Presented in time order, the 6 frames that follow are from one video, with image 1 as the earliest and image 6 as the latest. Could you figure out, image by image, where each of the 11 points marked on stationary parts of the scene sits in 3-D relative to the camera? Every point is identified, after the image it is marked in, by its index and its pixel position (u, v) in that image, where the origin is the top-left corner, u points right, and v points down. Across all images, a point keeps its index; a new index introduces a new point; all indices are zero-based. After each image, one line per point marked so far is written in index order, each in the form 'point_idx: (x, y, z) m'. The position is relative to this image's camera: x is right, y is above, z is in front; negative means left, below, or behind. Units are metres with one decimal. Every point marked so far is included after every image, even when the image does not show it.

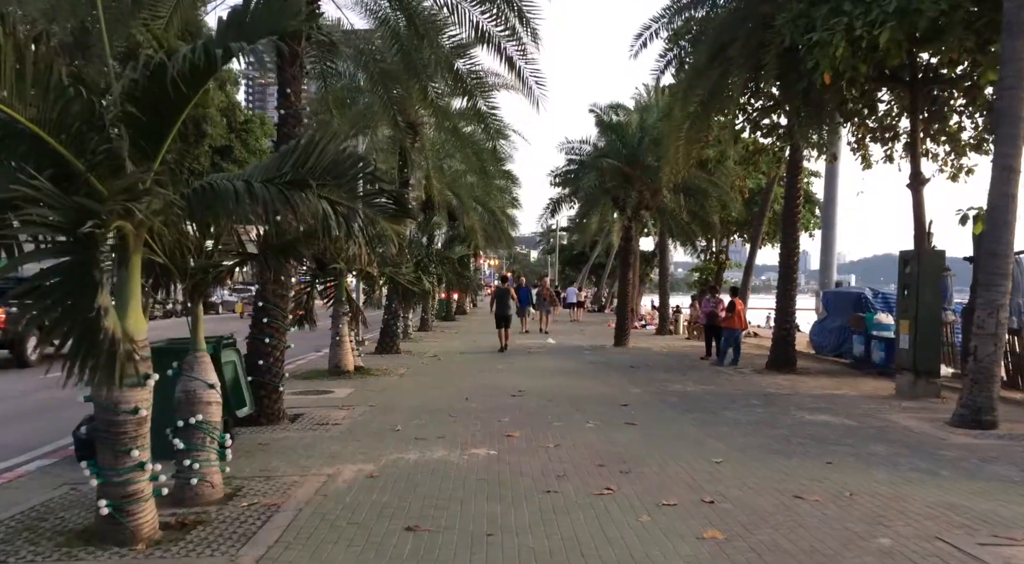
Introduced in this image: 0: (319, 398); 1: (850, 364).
0: (-2.8, -1.7, +11.8) m
1: (+7.1, -1.7, +17.0) m
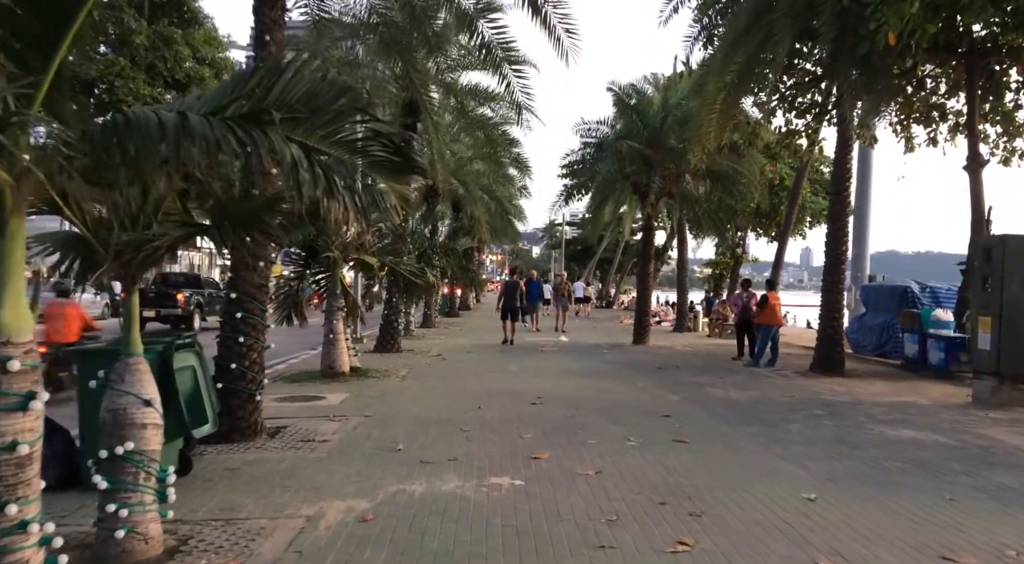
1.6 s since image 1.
0: (-2.6, -1.6, +10.2) m
1: (+7.4, -1.6, +15.3) m
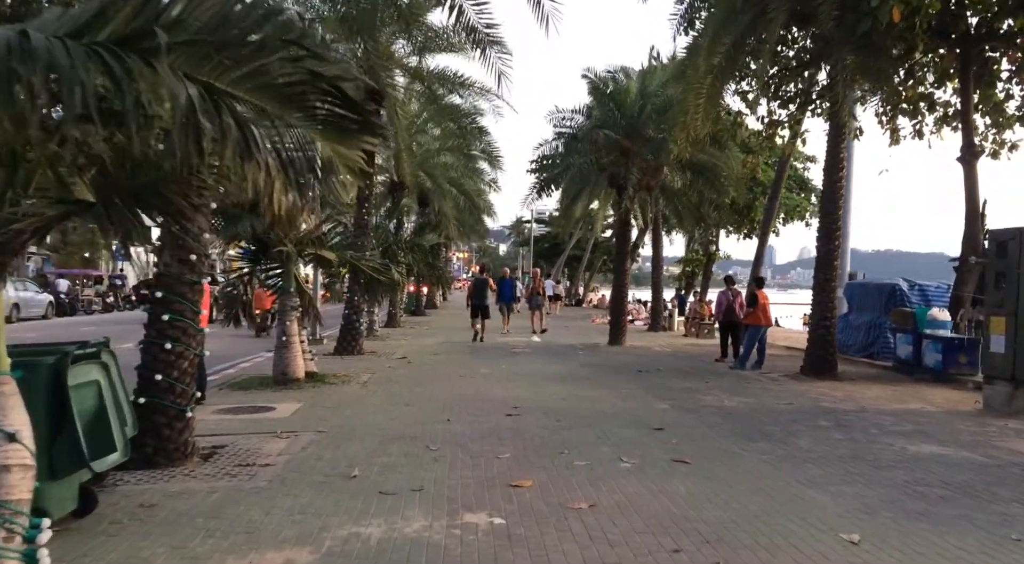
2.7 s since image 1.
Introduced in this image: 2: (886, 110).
0: (-2.9, -1.5, +9.0) m
1: (+6.8, -1.5, +14.6) m
2: (+8.4, +3.9, +18.2) m
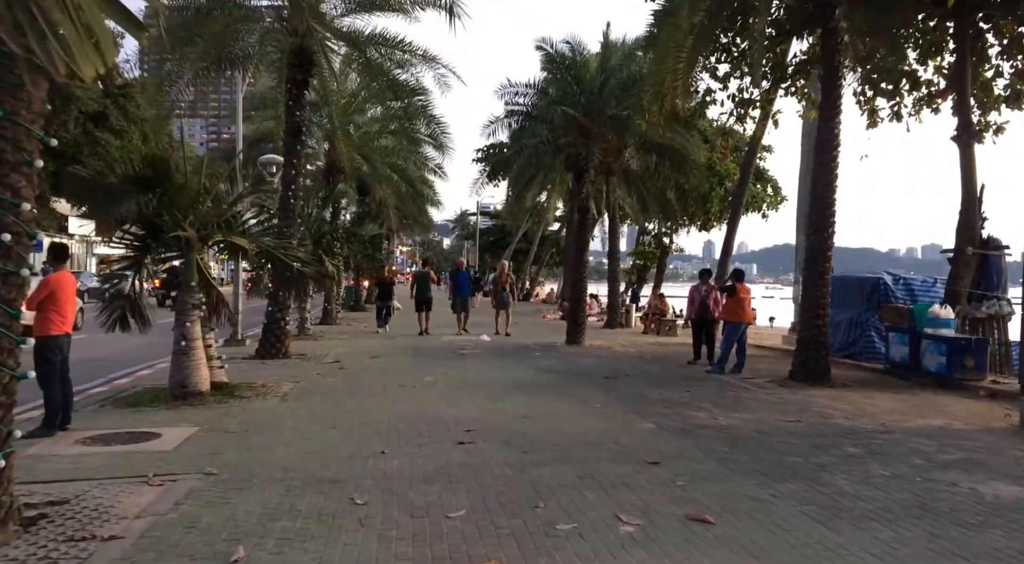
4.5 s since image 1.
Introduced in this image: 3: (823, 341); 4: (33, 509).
0: (-3.3, -1.5, +6.9) m
1: (+6.0, -1.4, +13.1) m
2: (+7.3, +4.0, +16.8) m
3: (+4.4, -0.8, +11.5) m
4: (-3.1, -1.4, +5.2) m
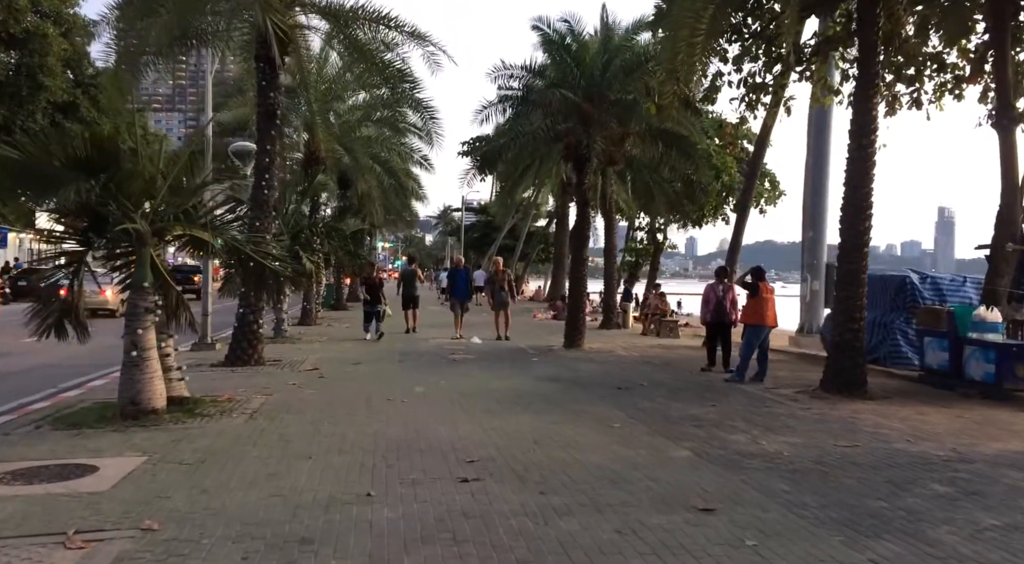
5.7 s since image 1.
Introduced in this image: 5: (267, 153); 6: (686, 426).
0: (-3.2, -1.5, +5.5) m
1: (+6.0, -1.4, +12.0) m
2: (+7.2, +4.0, +15.7) m
3: (+4.4, -0.8, +10.4) m
4: (-2.9, -1.5, +3.9) m
5: (-4.3, +2.3, +14.2) m
6: (+1.8, -1.4, +8.2) m
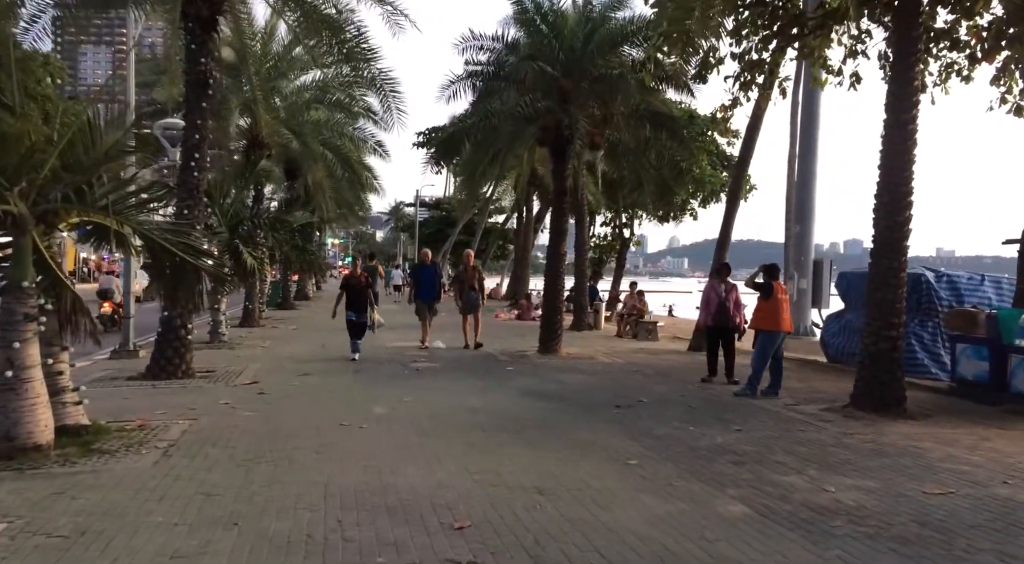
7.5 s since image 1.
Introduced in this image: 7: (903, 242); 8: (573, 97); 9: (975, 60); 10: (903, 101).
0: (-3.1, -1.5, +3.6) m
1: (+5.7, -1.4, +10.6) m
2: (+6.7, +4.1, +14.3) m
3: (+4.2, -0.8, +8.9) m
4: (-2.8, -1.5, +2.0) m
5: (-4.7, +2.3, +12.1) m
6: (+1.7, -1.4, +6.5) m
7: (+4.4, +0.4, +9.1) m
8: (+1.0, +3.2, +14.0) m
9: (+8.0, +3.9, +14.0) m
10: (+4.3, +2.0, +9.1) m
